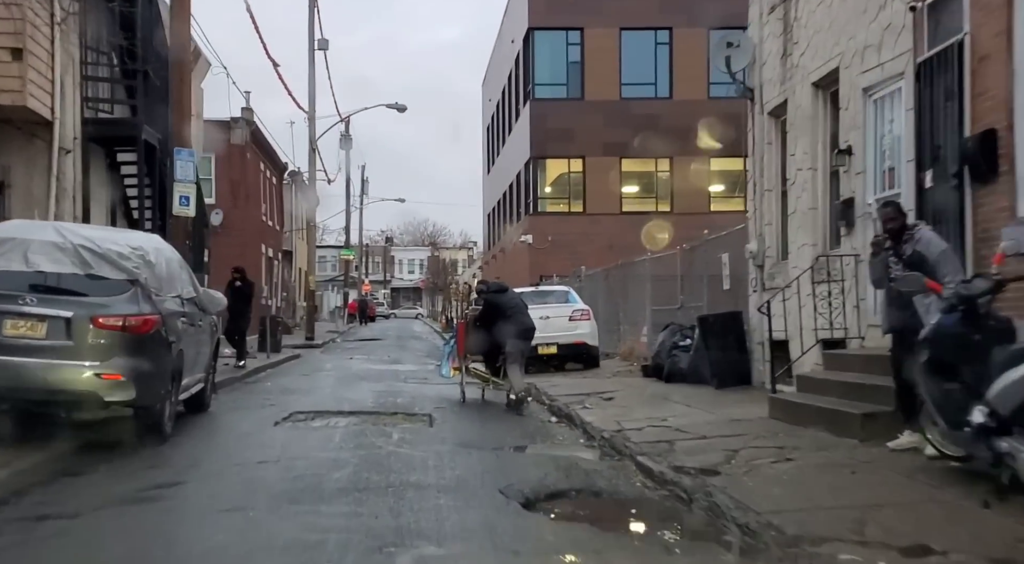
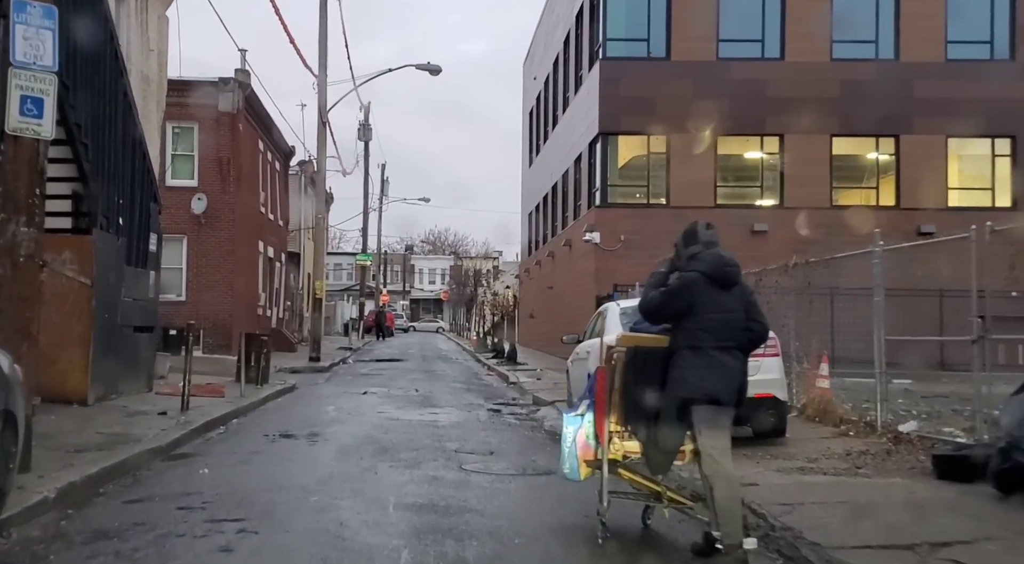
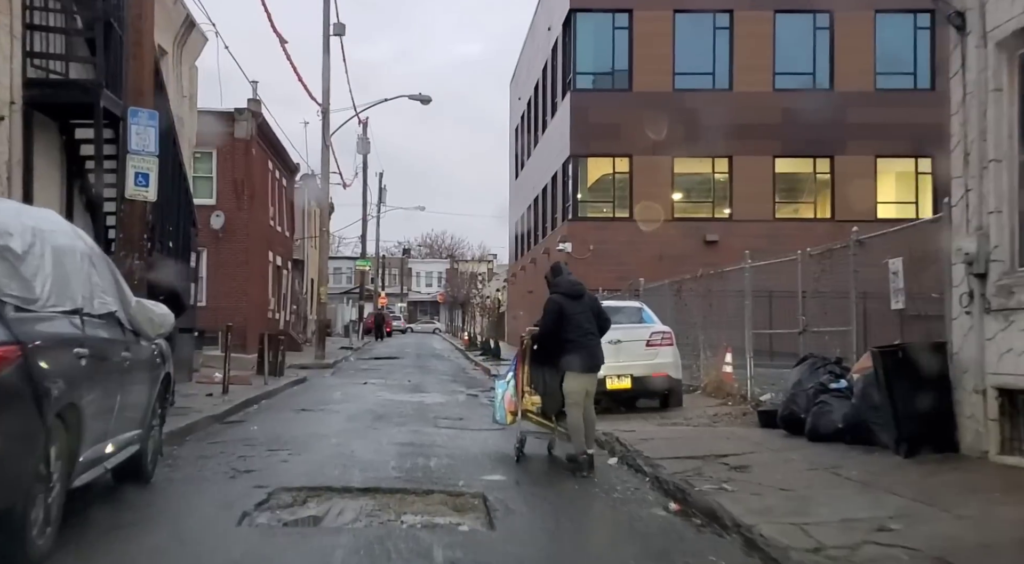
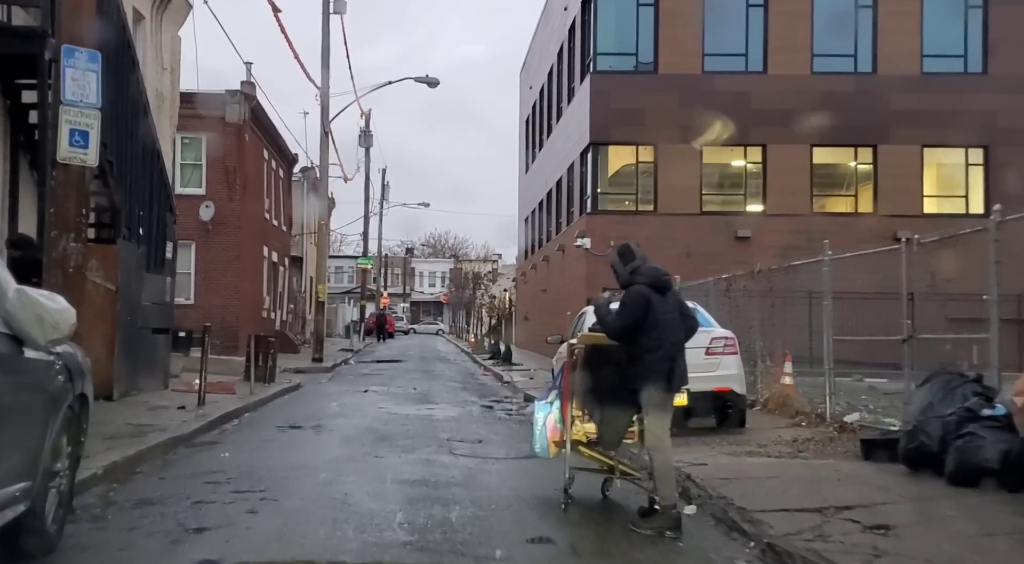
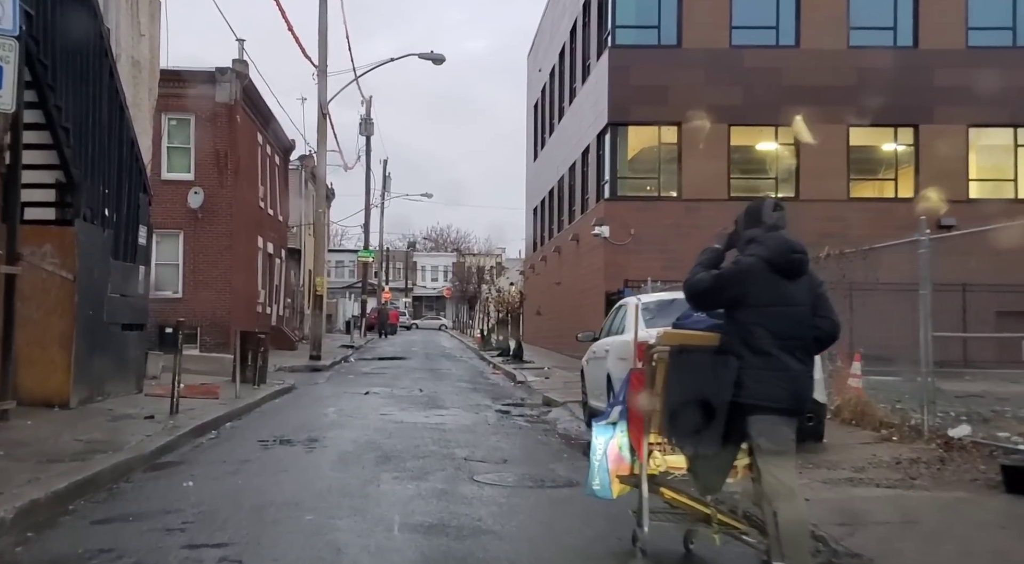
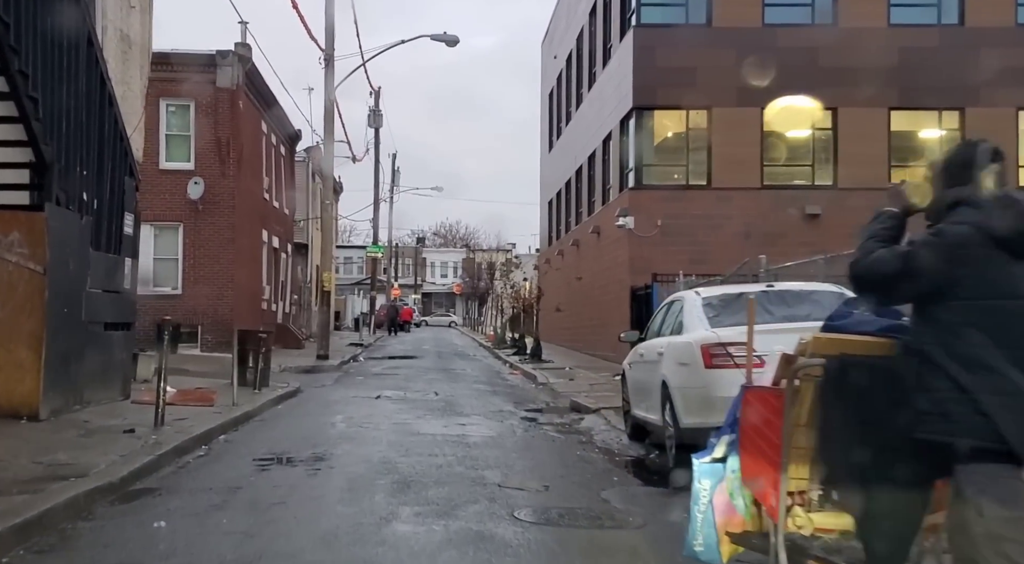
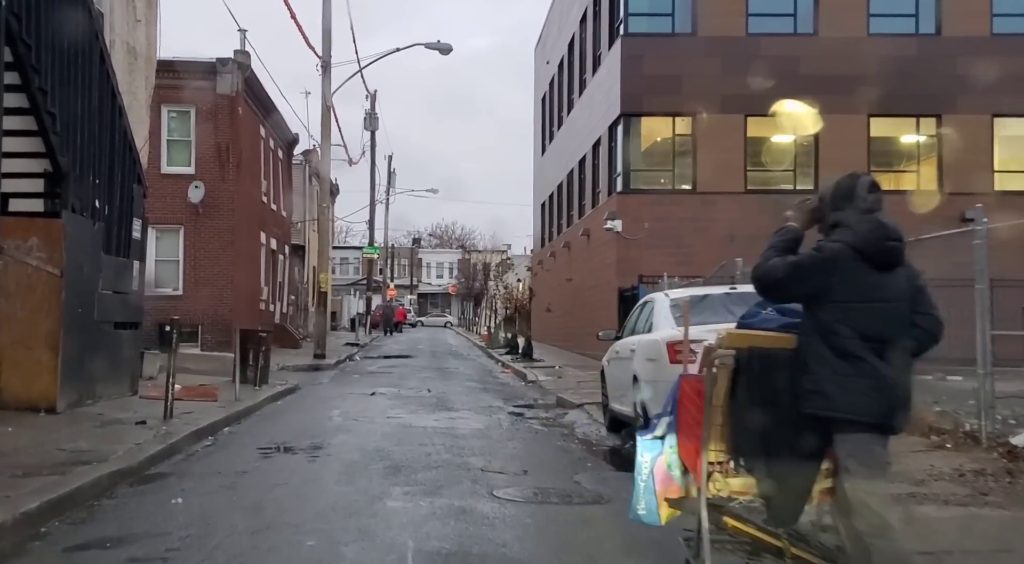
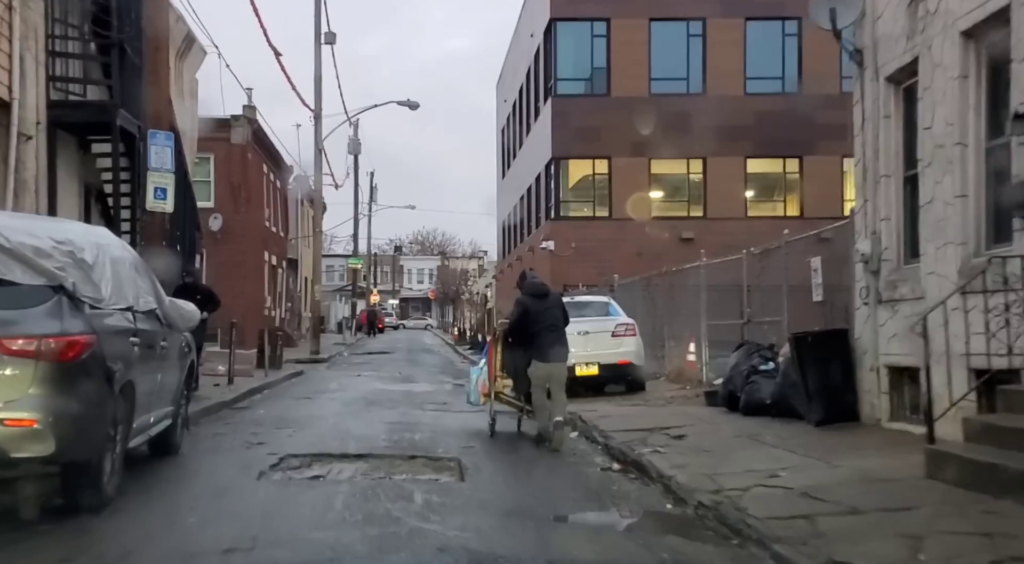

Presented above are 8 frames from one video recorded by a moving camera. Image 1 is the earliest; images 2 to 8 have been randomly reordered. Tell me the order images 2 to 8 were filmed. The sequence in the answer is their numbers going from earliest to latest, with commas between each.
8, 3, 4, 2, 5, 7, 6
